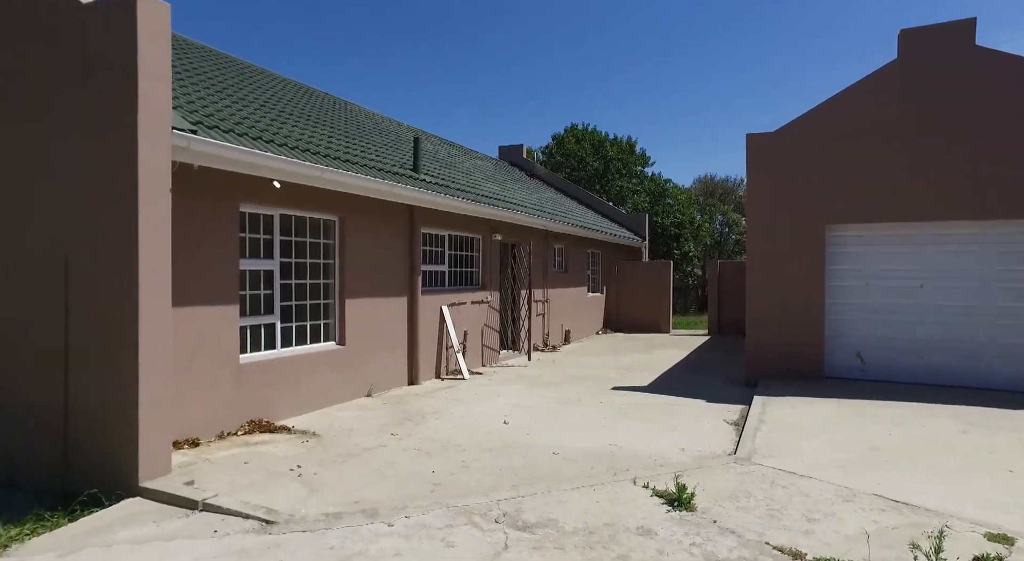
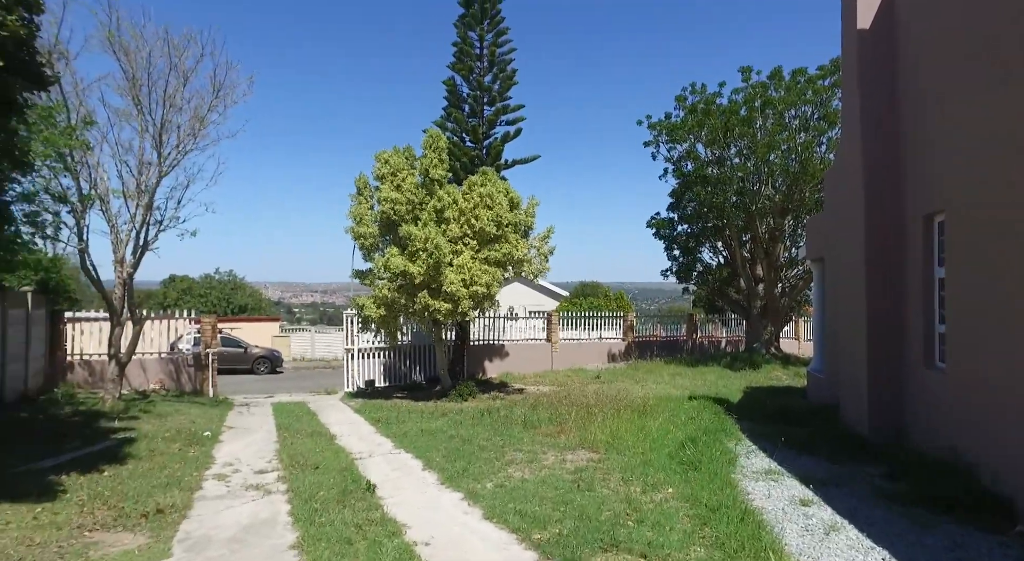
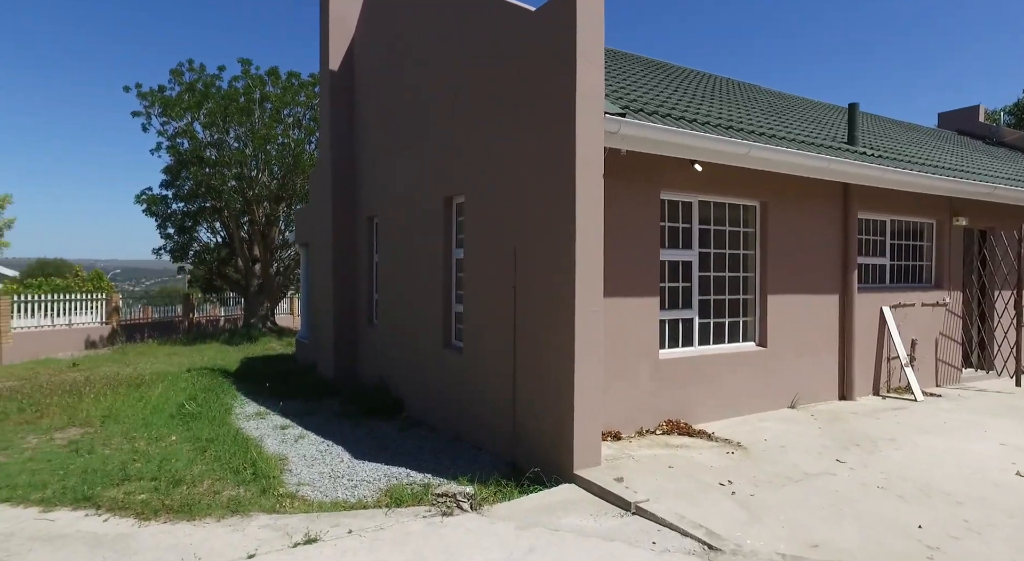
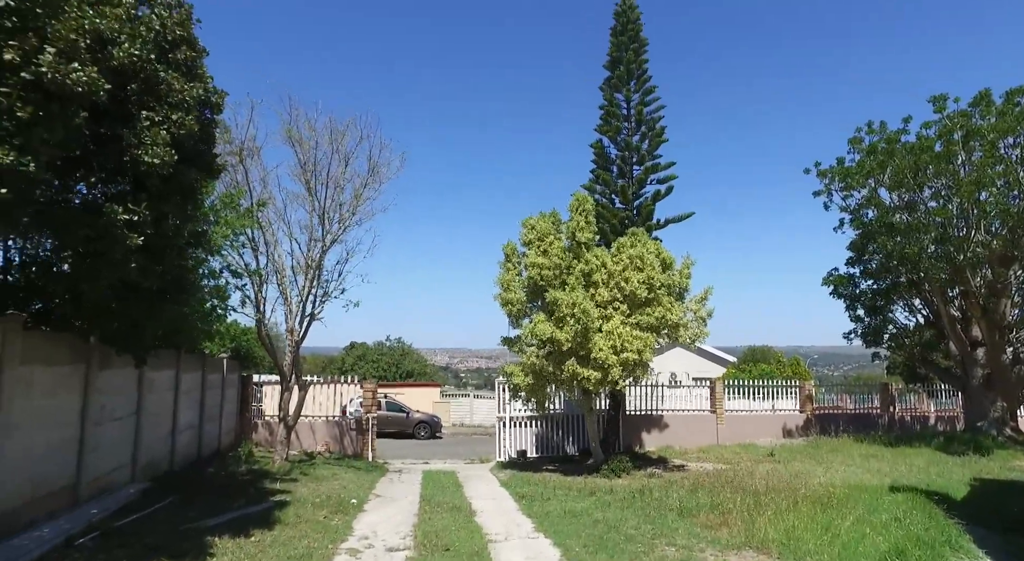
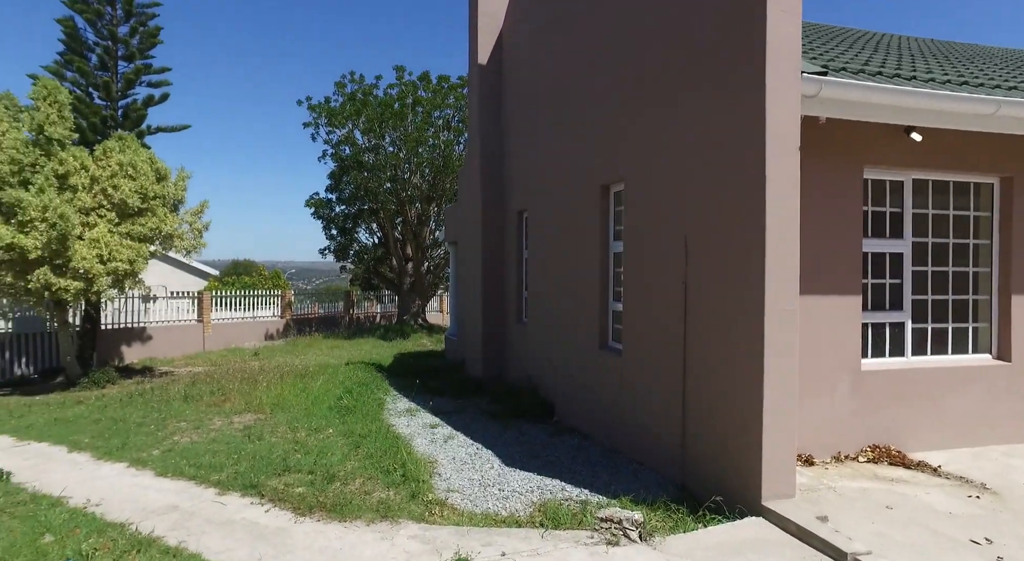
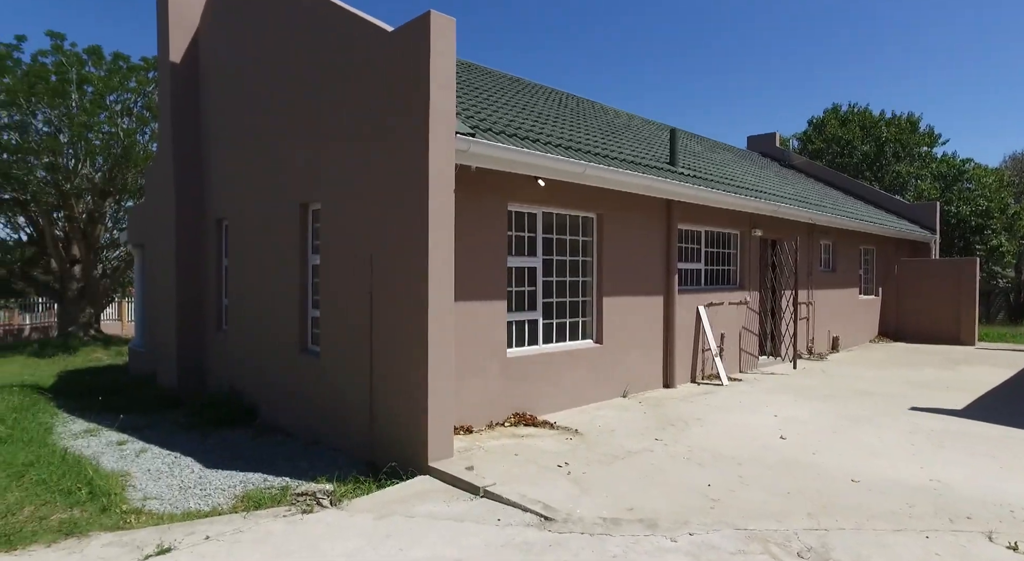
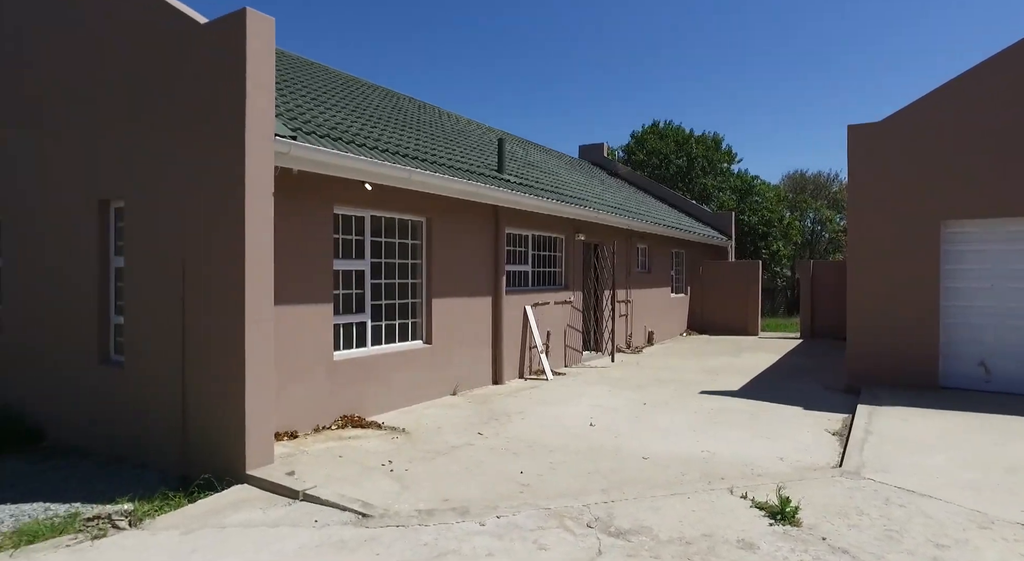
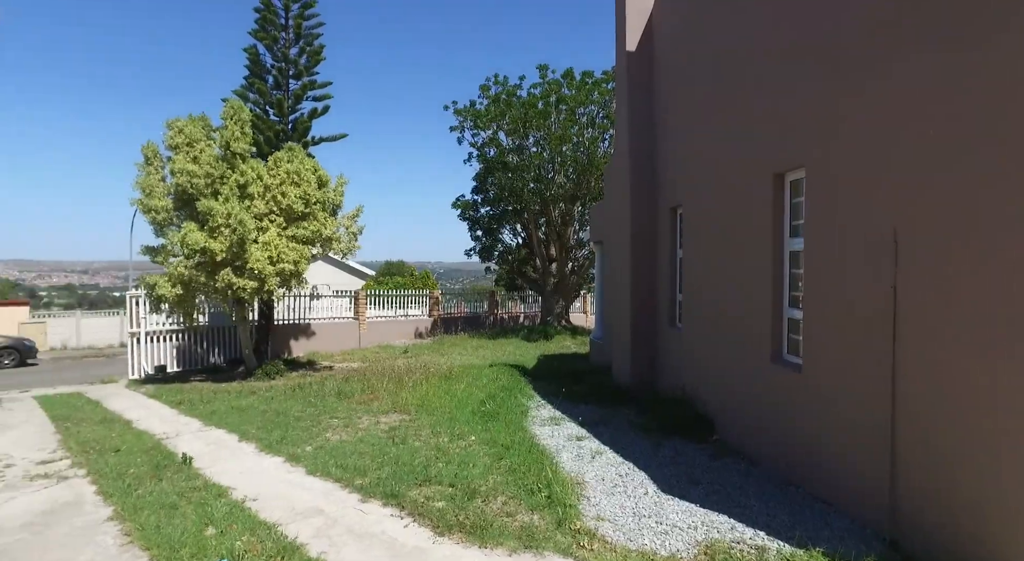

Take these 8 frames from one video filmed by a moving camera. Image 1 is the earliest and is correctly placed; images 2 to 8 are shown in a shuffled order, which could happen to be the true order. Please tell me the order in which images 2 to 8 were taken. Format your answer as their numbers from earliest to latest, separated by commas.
7, 6, 3, 5, 8, 2, 4
